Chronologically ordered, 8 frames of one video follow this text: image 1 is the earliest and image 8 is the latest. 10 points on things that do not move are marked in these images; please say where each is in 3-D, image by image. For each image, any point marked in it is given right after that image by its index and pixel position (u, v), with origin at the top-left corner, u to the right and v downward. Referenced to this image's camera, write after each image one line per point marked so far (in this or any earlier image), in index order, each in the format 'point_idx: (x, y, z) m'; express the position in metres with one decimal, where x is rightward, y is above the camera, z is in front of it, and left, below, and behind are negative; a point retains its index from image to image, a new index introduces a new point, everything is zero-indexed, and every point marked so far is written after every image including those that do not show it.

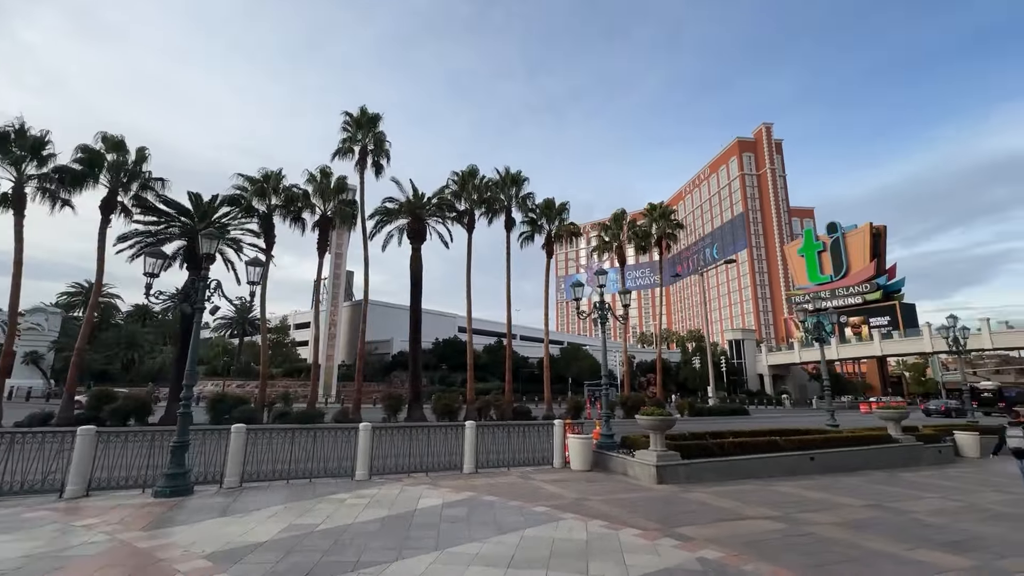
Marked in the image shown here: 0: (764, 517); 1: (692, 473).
0: (+3.0, -2.7, +5.5) m
1: (+3.0, -3.1, +7.8) m
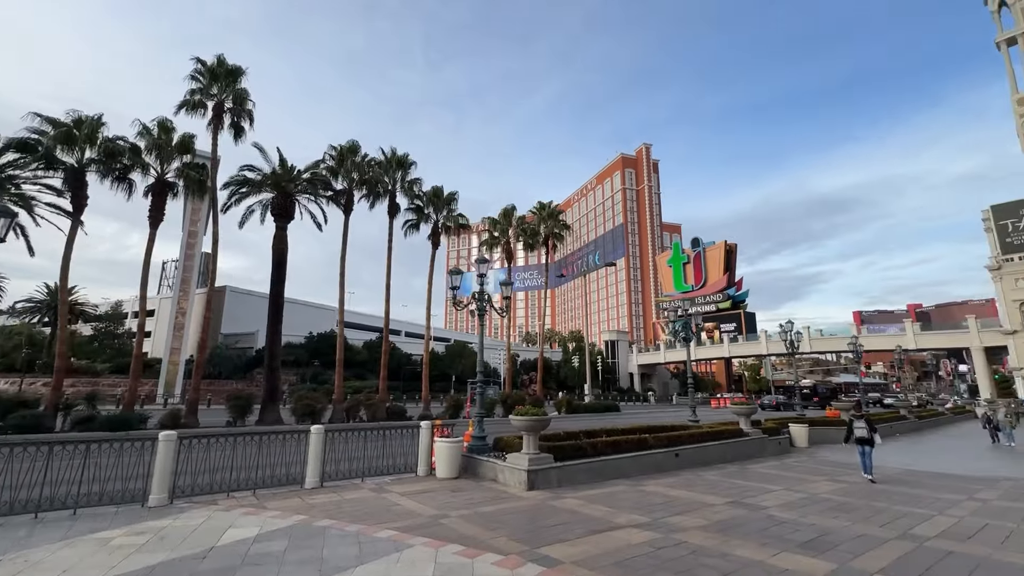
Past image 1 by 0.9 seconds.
0: (+1.3, -2.6, +5.1) m
1: (+0.8, -3.0, +7.3) m
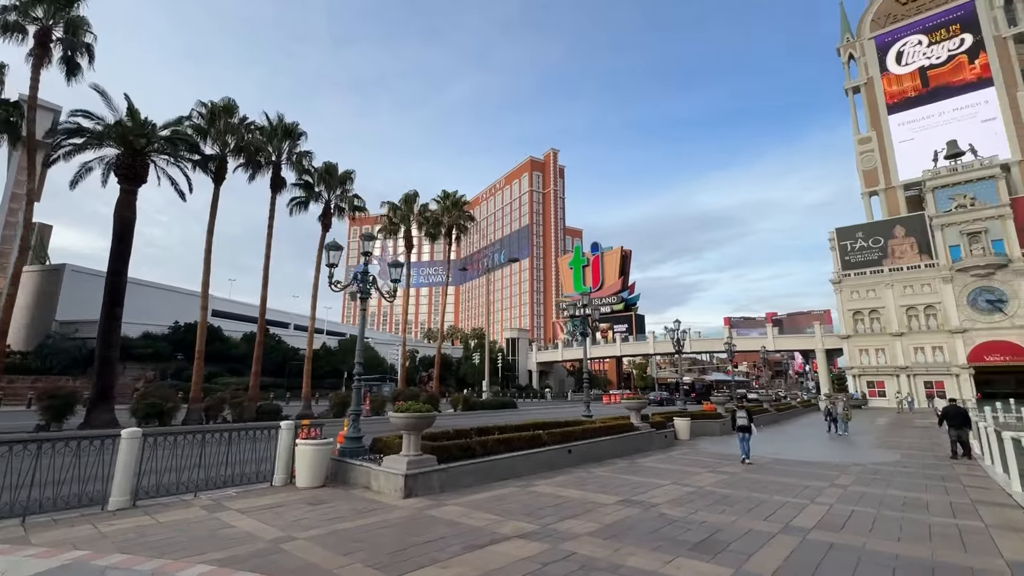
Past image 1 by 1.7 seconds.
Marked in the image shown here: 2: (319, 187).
0: (+0.1, -2.4, +4.5) m
1: (-0.9, -2.7, +6.5) m
2: (-8.2, +4.3, +19.9) m
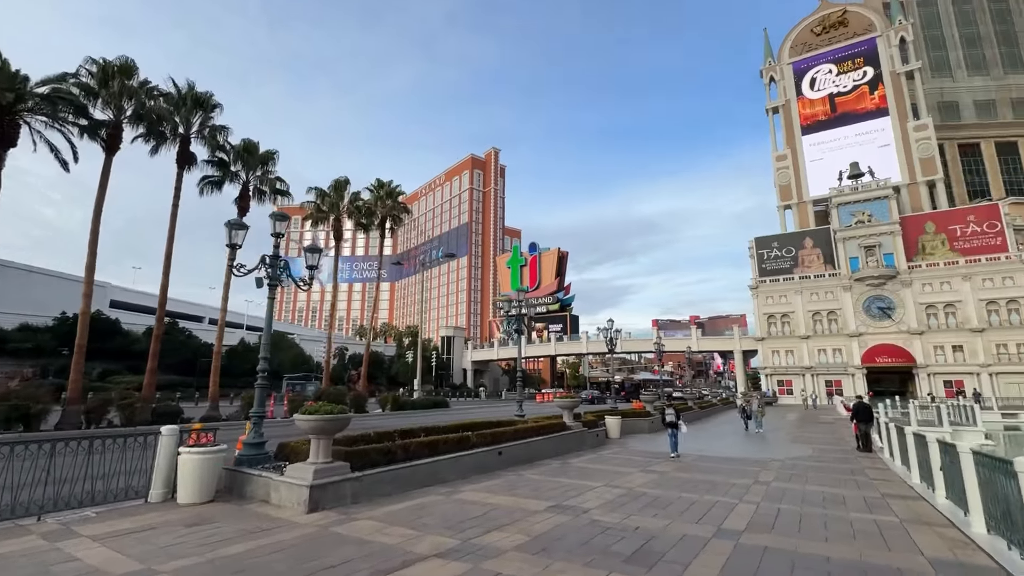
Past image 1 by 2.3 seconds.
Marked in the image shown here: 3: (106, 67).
0: (-0.6, -2.2, +3.9) m
1: (-1.9, -2.5, +5.8) m
2: (-10.7, +4.7, +18.1) m
3: (-12.3, +6.7, +14.2) m
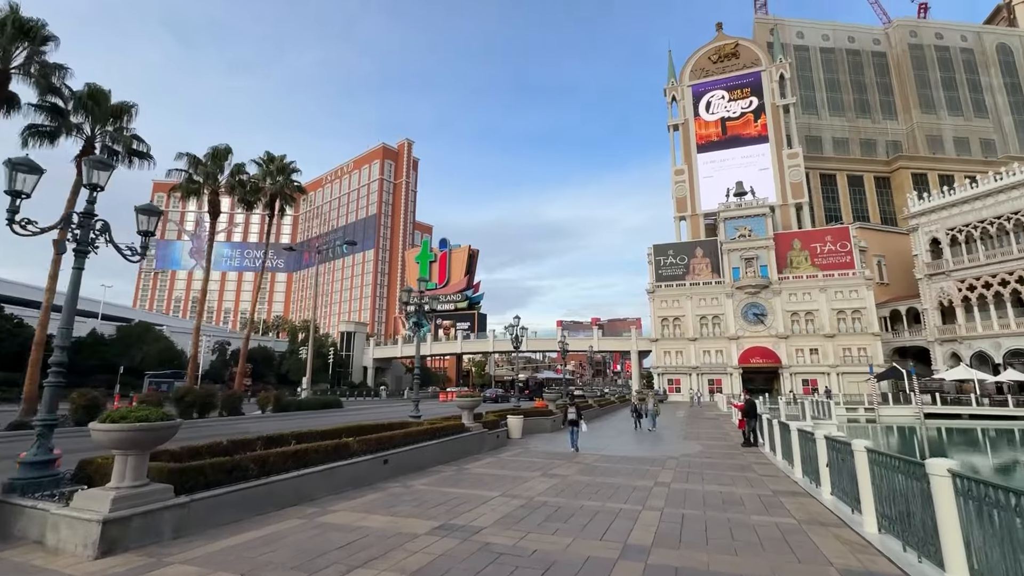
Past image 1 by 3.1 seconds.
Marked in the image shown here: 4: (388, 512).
0: (-1.5, -2.0, +2.8) m
1: (-3.1, -2.2, +4.4) m
2: (-13.8, +5.5, +14.9) m
3: (-14.6, +7.5, +10.7) m
4: (-1.4, -2.6, +5.3) m
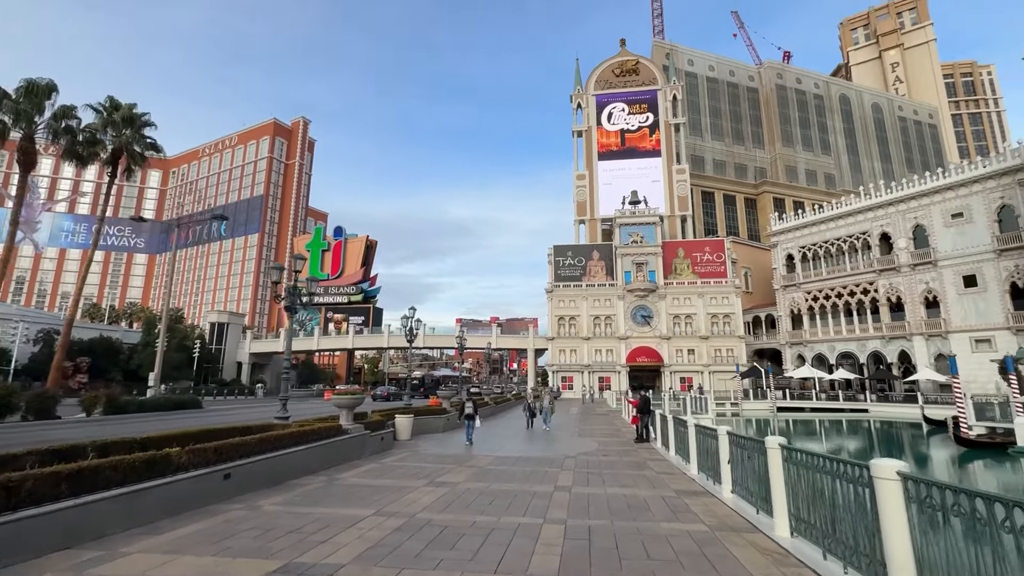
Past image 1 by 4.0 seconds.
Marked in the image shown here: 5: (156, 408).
0: (-2.1, -1.7, +1.5) m
1: (-4.0, -1.8, +2.7) m
2: (-16.3, +6.4, +10.6) m
3: (-16.1, +8.5, +6.4) m
4: (-2.6, -2.2, +3.9) m
5: (-14.1, -4.7, +18.5) m
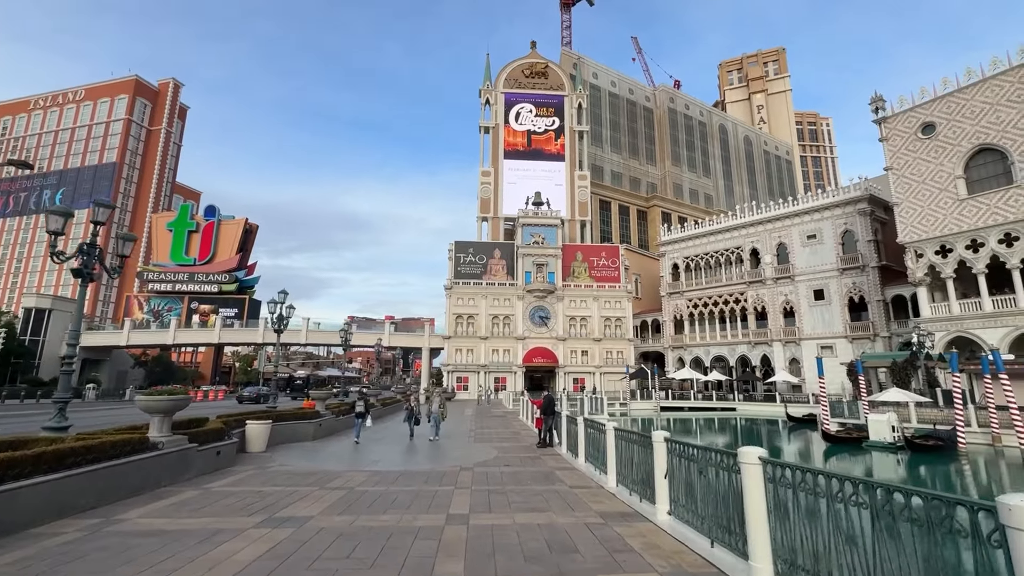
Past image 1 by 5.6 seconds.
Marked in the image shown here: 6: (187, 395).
0: (-2.1, -1.1, -0.7) m
1: (-4.3, -1.2, +0.1) m
2: (-17.6, +7.6, +5.3) m
3: (-16.4, +9.6, +1.2) m
4: (-3.2, -1.7, +1.6) m
5: (-17.6, -3.6, +13.3) m
6: (-5.0, -1.6, +7.0) m
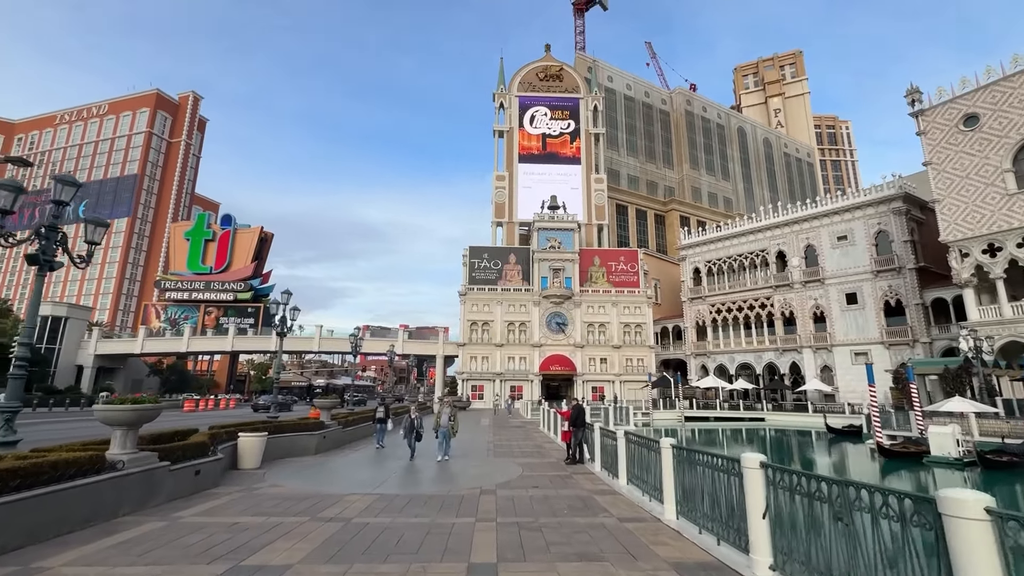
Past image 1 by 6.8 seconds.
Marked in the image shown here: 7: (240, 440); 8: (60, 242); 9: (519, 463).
0: (-2.0, -0.8, -1.8) m
1: (-4.1, -0.9, -1.0) m
2: (-17.3, +7.7, +4.7) m
3: (-16.2, +9.8, +0.7) m
4: (-2.9, -1.4, +0.5) m
5: (-17.0, -3.6, +12.6) m
6: (-4.6, -1.5, +5.9) m
7: (-5.0, -2.8, +8.6) m
8: (-6.2, +0.6, +6.4) m
9: (+0.2, -3.9, +10.4) m
